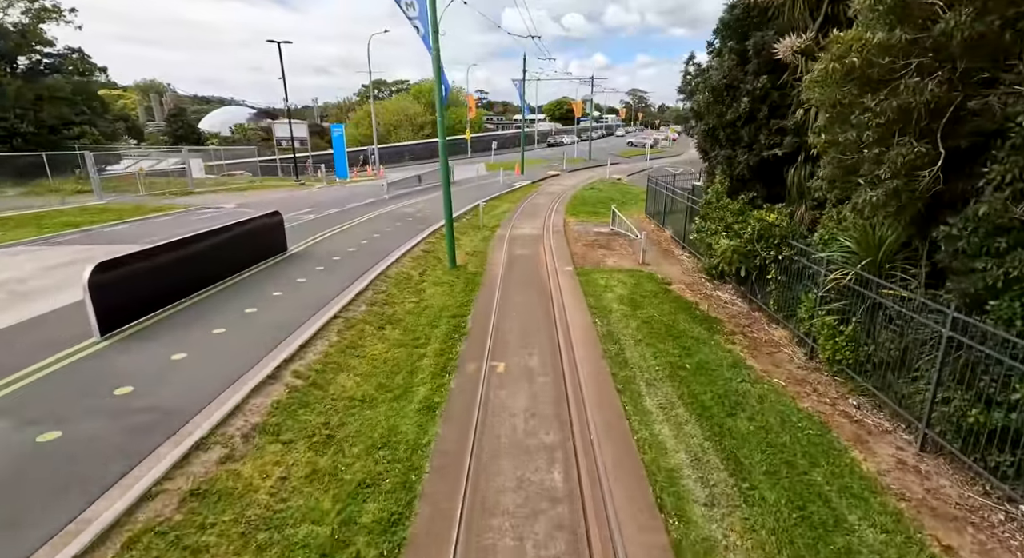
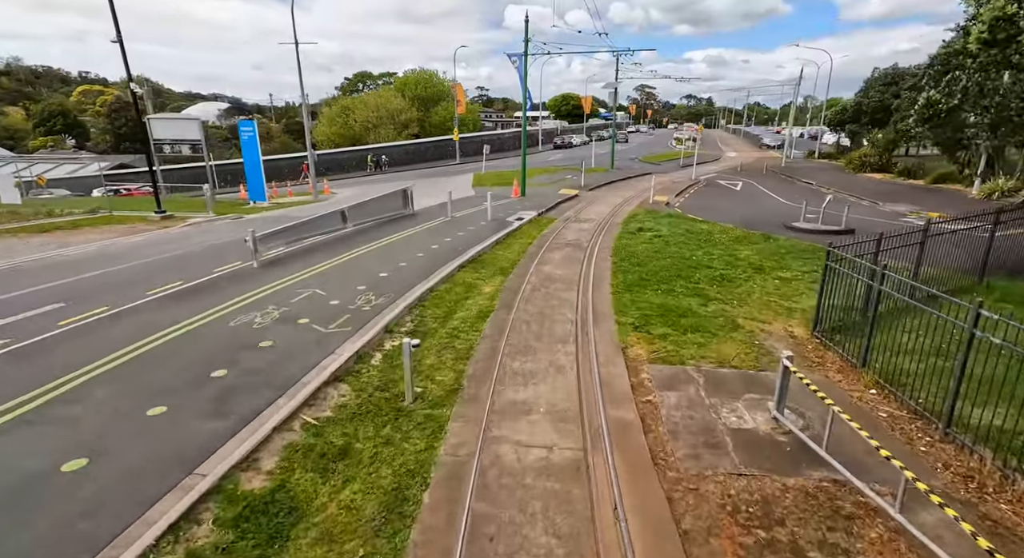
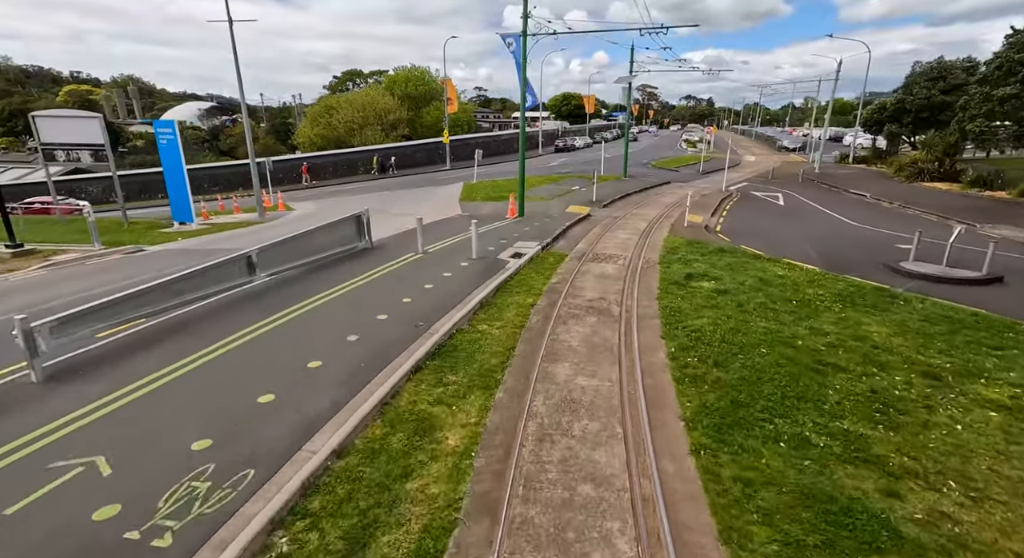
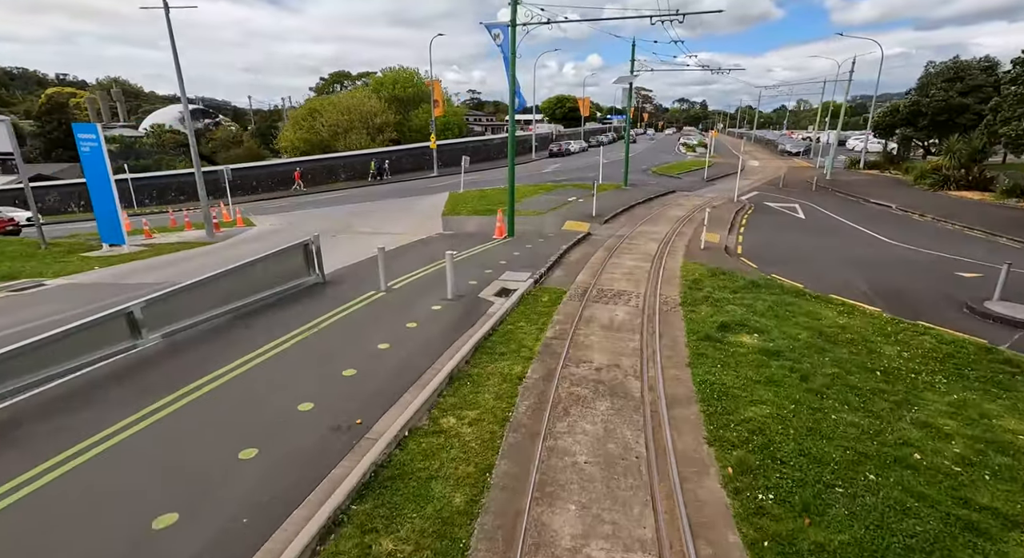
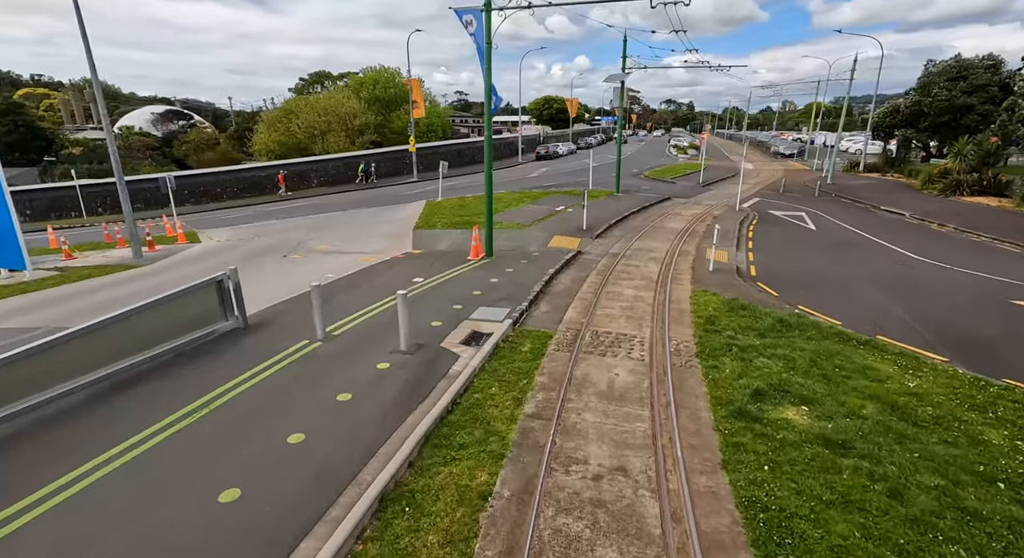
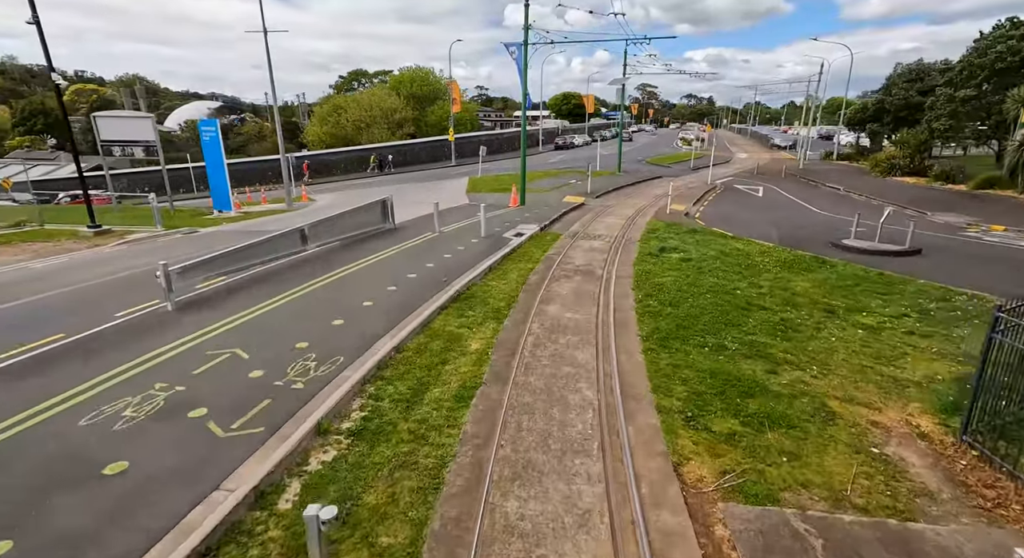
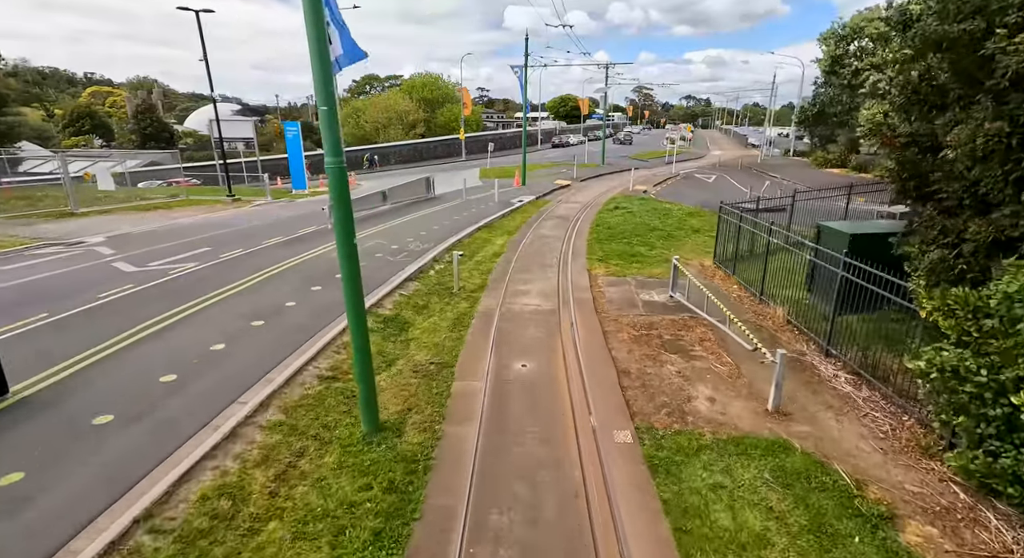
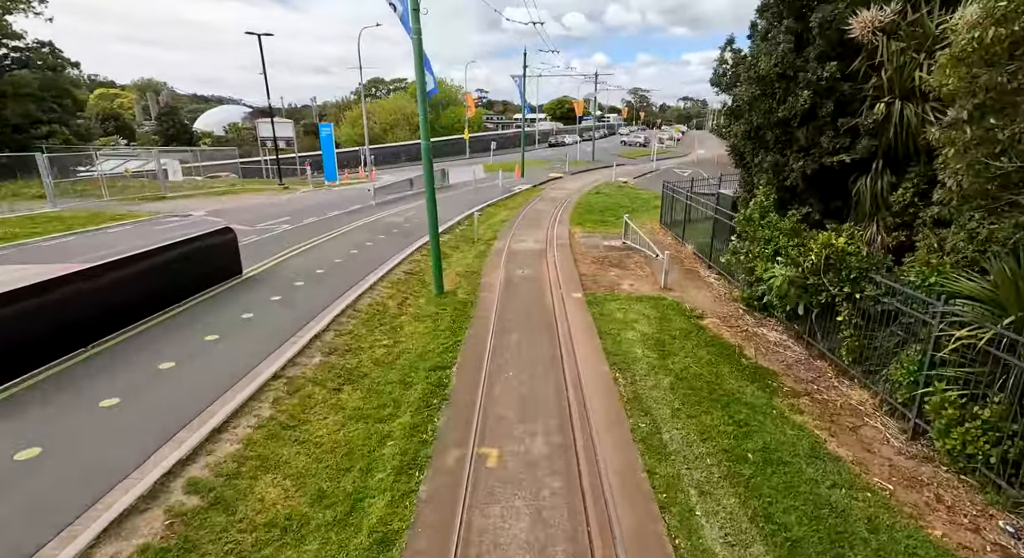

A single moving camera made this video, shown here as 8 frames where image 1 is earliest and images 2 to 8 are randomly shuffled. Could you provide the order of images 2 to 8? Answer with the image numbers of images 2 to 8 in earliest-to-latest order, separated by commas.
8, 7, 2, 6, 3, 4, 5
